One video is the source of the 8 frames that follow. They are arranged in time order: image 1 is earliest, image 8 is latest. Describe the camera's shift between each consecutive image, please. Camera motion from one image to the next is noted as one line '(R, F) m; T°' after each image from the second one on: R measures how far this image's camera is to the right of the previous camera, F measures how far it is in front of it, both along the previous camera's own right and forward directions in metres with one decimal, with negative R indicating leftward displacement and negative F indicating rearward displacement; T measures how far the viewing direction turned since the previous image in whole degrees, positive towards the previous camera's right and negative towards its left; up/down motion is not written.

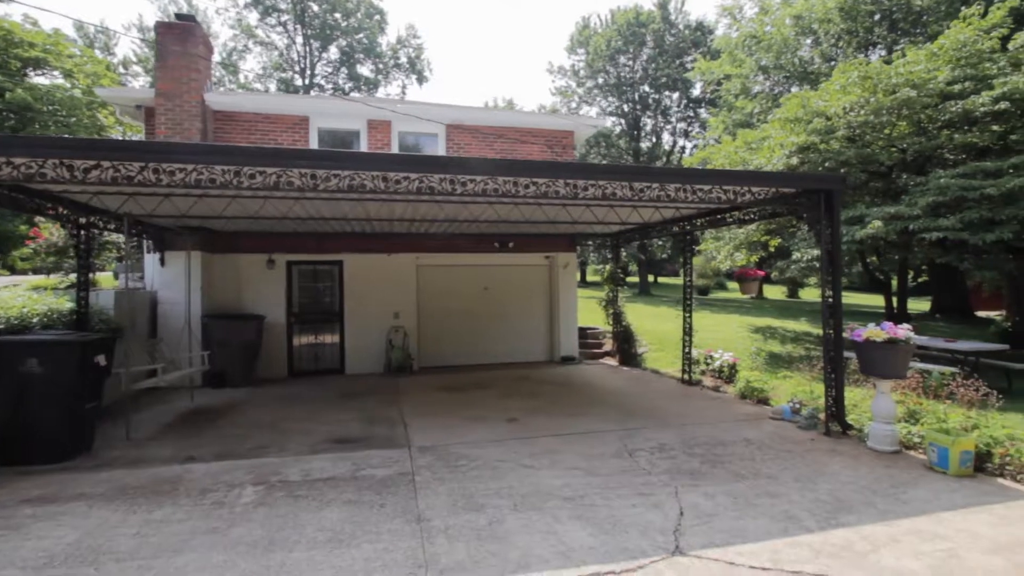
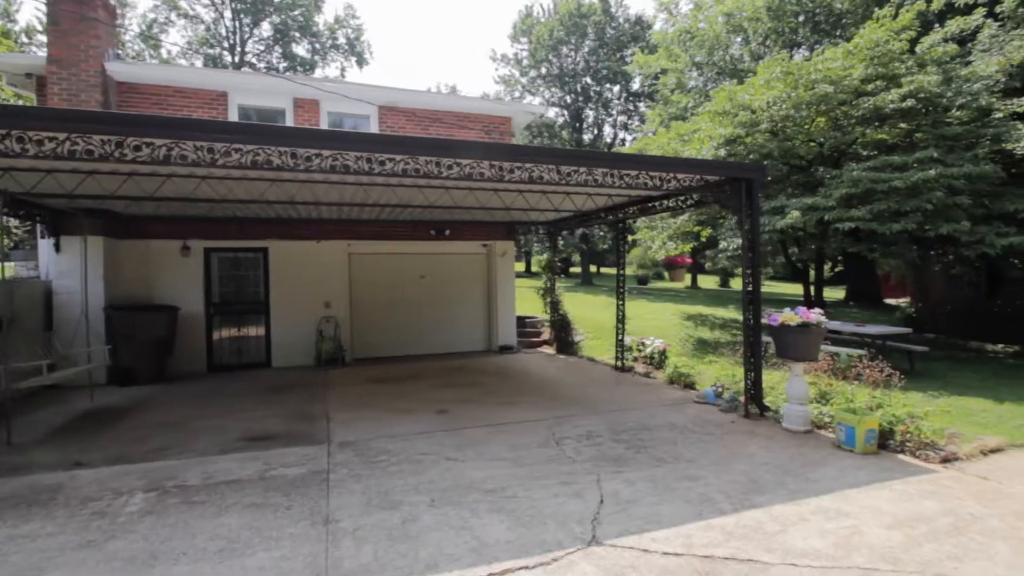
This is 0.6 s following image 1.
(+0.2, +0.2) m; +6°
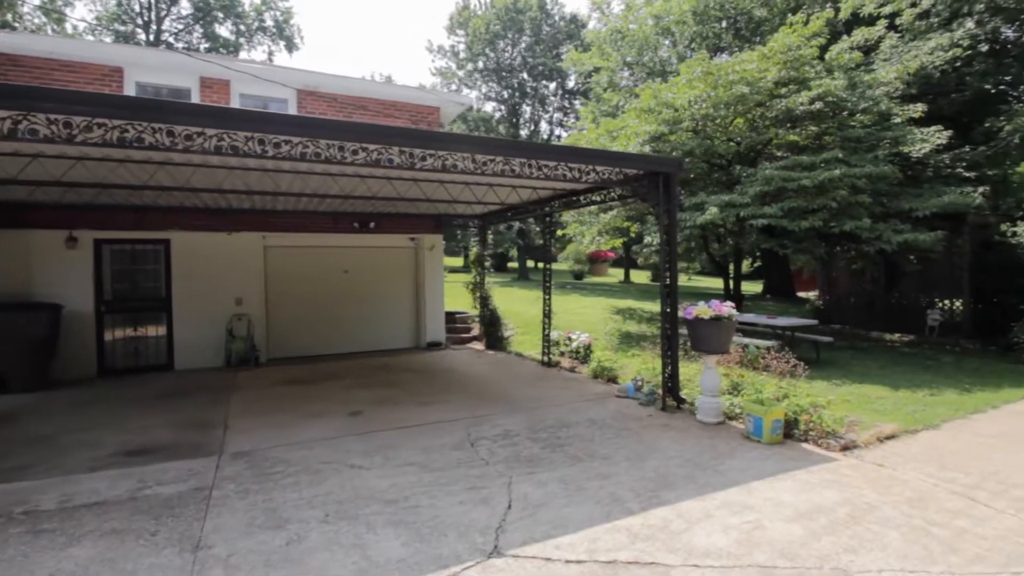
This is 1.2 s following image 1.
(+0.3, +0.2) m; +7°
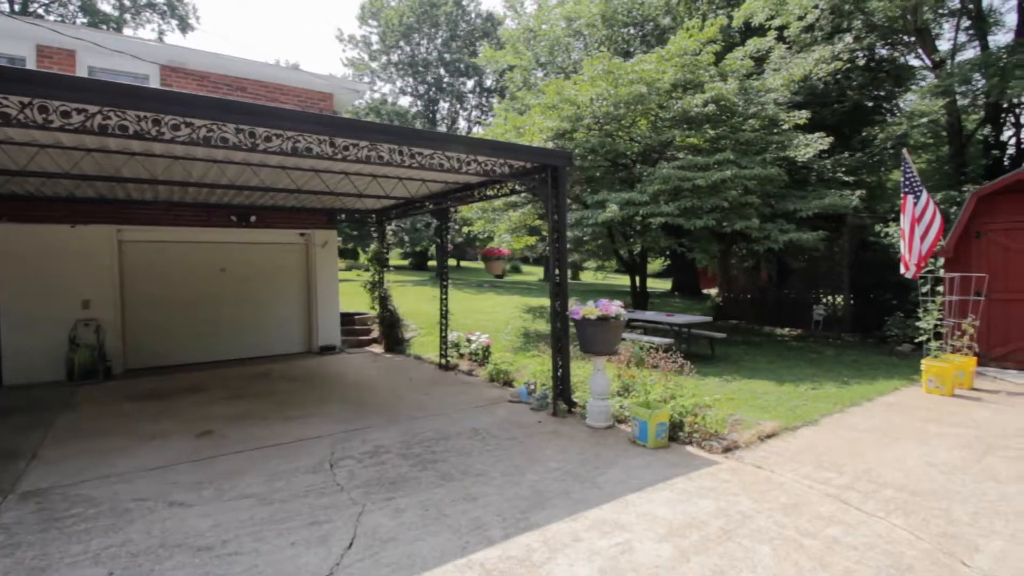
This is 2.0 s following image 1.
(+0.5, +0.4) m; +8°
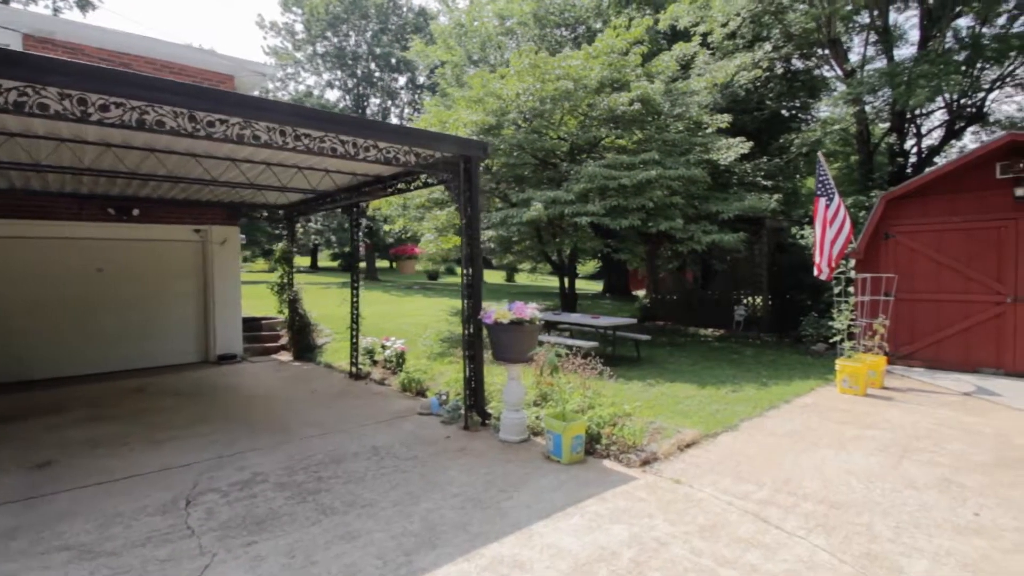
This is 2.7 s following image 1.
(+0.3, +0.4) m; +7°
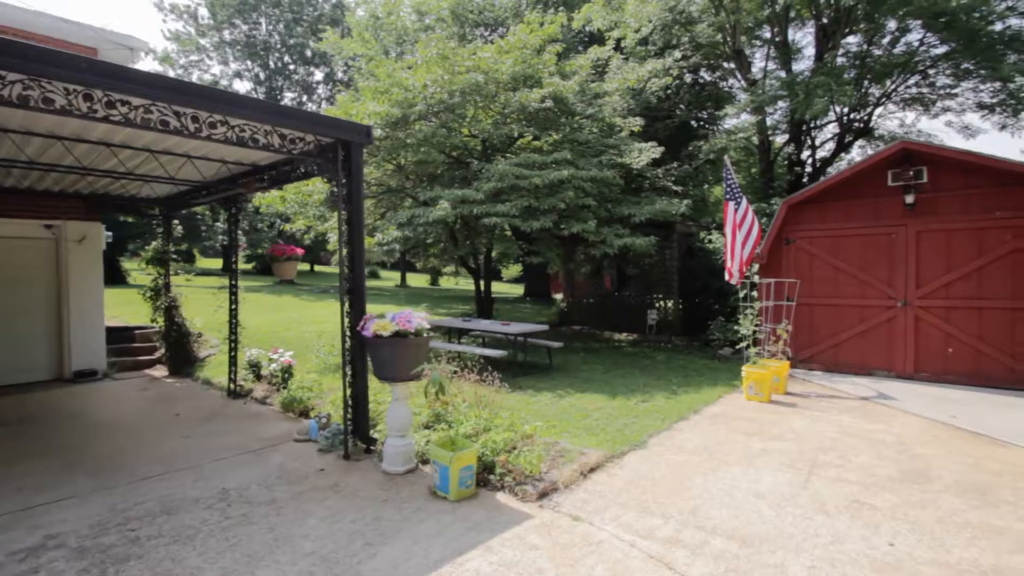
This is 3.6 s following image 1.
(+0.3, +0.5) m; +8°
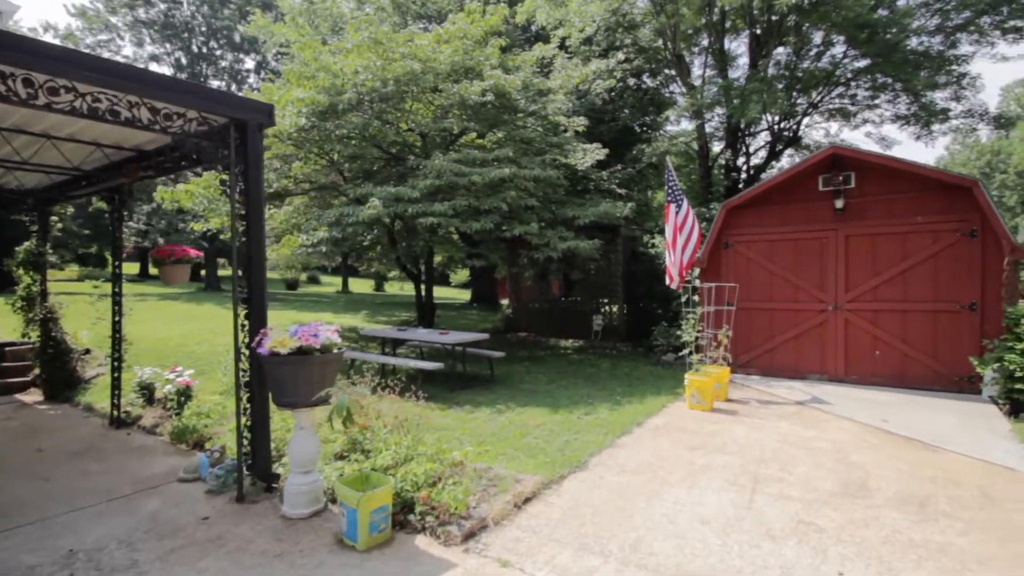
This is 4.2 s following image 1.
(+0.2, +0.4) m; +6°
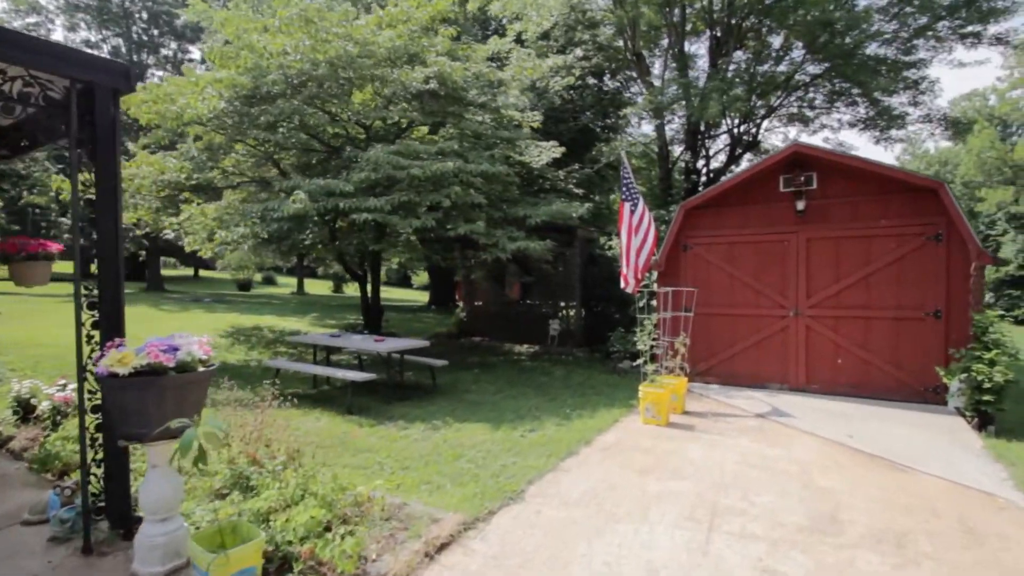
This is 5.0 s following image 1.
(+0.3, +0.6) m; +4°
